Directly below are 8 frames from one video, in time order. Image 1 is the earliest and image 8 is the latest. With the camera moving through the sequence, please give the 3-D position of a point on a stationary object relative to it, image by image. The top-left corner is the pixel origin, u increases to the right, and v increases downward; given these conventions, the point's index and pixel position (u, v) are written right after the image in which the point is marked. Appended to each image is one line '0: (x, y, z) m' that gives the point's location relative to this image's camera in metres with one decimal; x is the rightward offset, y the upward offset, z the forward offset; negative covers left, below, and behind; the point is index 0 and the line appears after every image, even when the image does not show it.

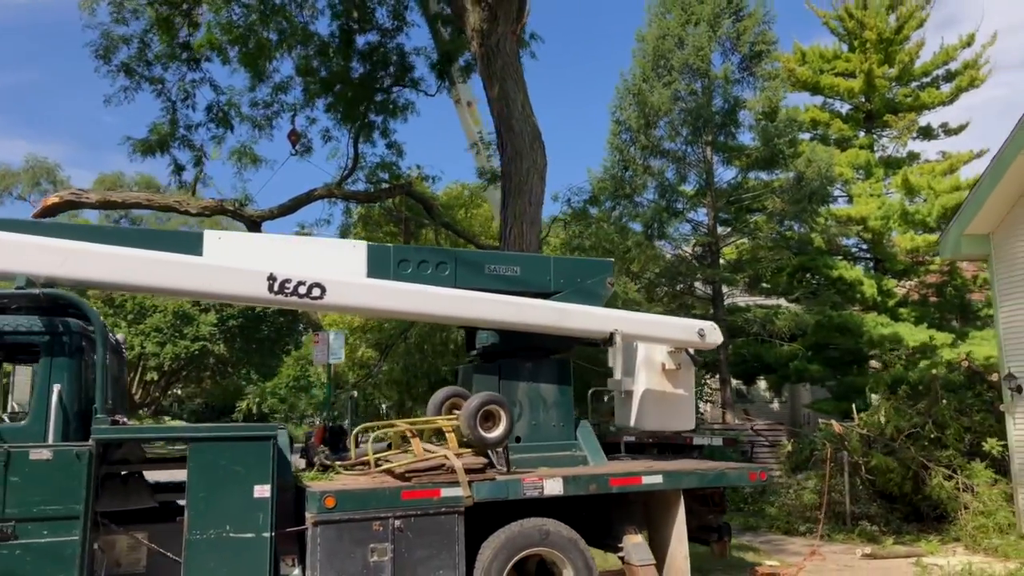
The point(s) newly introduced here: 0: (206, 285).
0: (-2.3, 0.0, +6.2) m
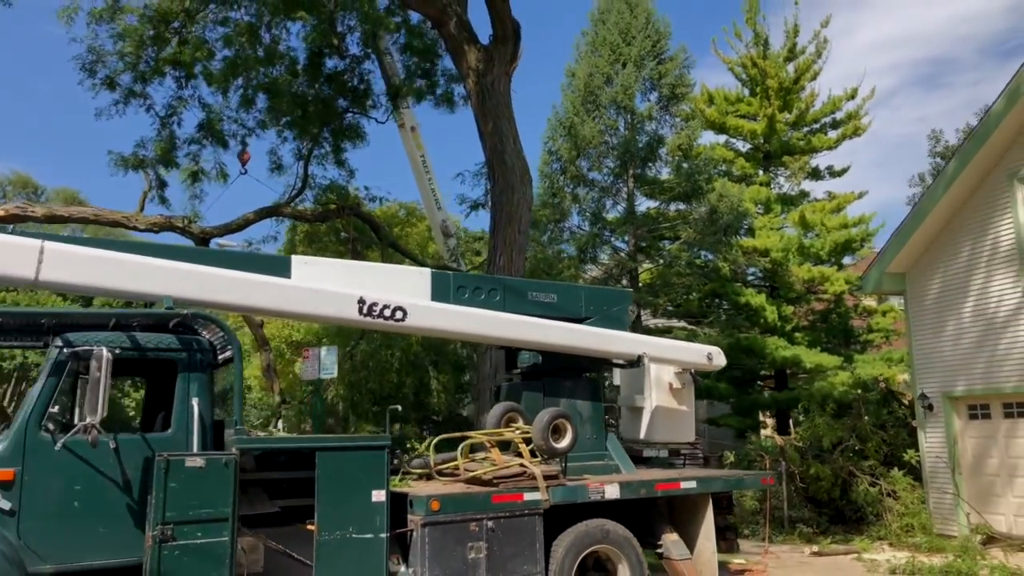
0: (-1.7, -0.1, +6.7) m
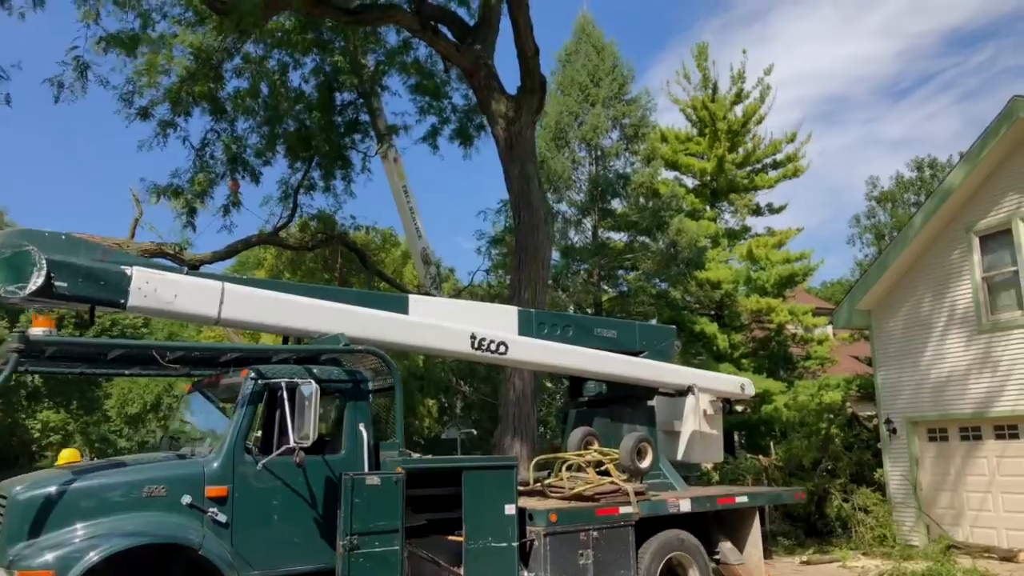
0: (-0.7, -0.5, +7.6) m
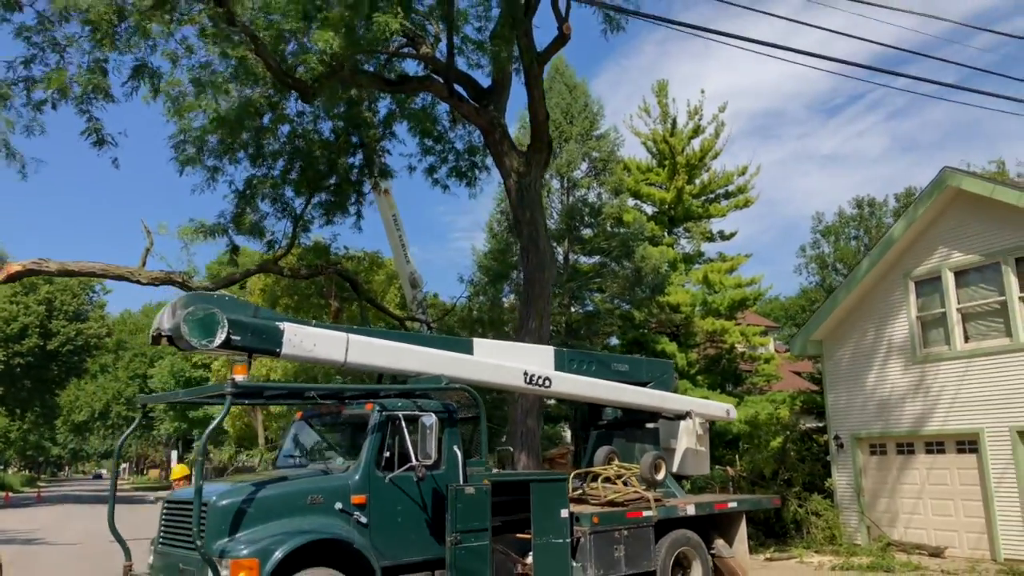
0: (-0.2, -1.0, +9.4) m
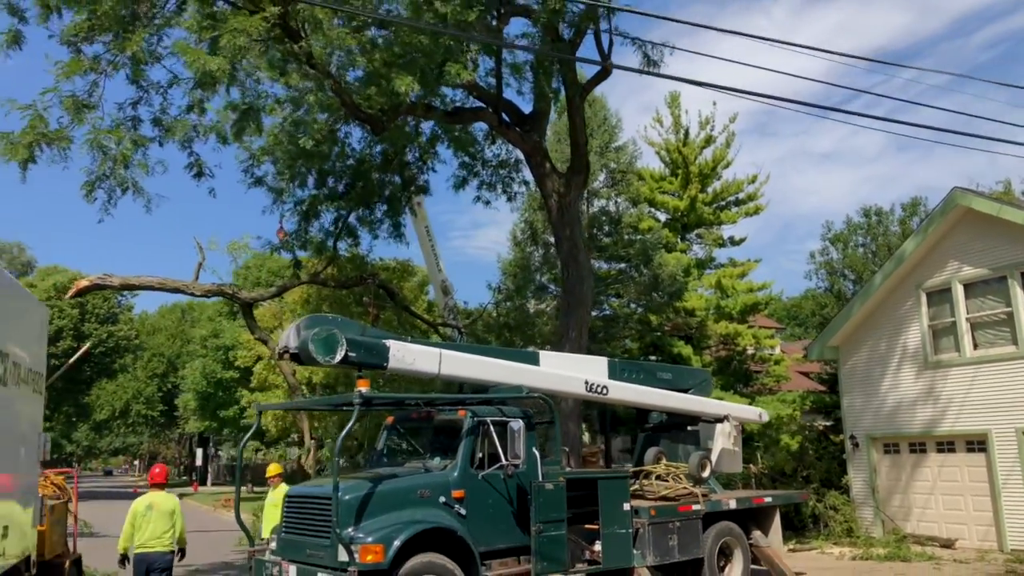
0: (+0.6, -1.3, +10.6) m
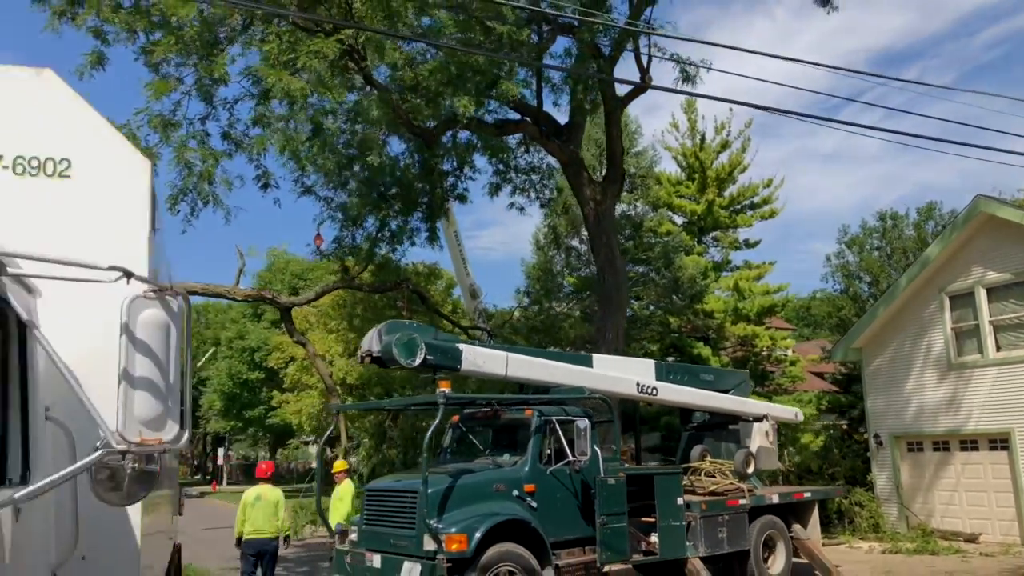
0: (+1.4, -1.3, +11.2) m
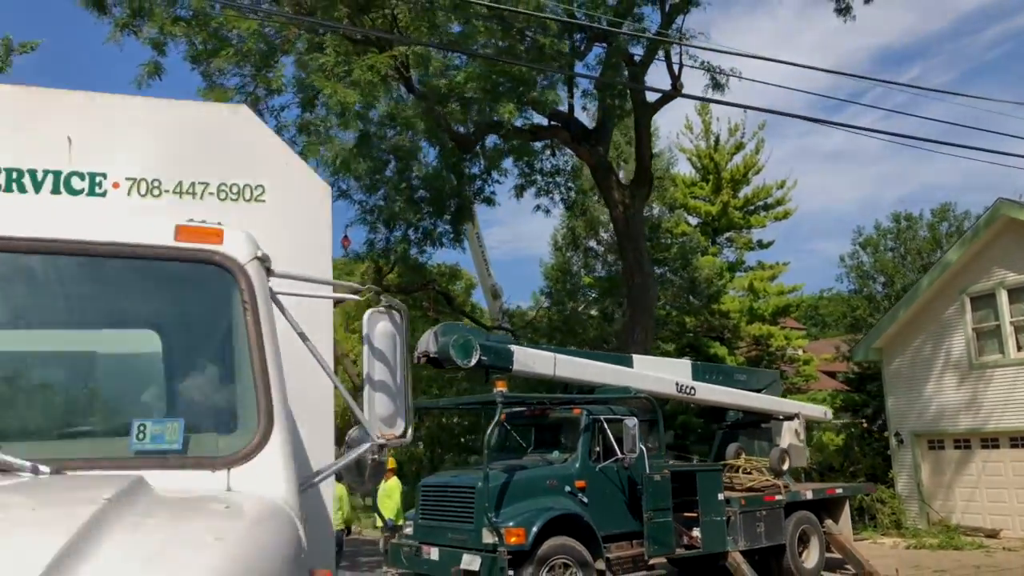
0: (+2.0, -1.4, +11.6) m
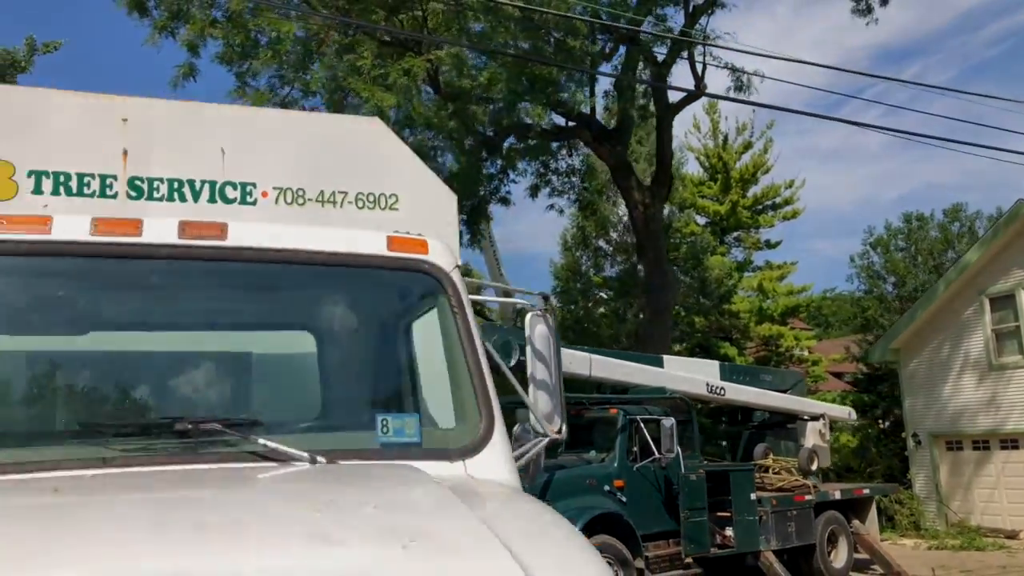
0: (+2.5, -1.4, +11.7) m
